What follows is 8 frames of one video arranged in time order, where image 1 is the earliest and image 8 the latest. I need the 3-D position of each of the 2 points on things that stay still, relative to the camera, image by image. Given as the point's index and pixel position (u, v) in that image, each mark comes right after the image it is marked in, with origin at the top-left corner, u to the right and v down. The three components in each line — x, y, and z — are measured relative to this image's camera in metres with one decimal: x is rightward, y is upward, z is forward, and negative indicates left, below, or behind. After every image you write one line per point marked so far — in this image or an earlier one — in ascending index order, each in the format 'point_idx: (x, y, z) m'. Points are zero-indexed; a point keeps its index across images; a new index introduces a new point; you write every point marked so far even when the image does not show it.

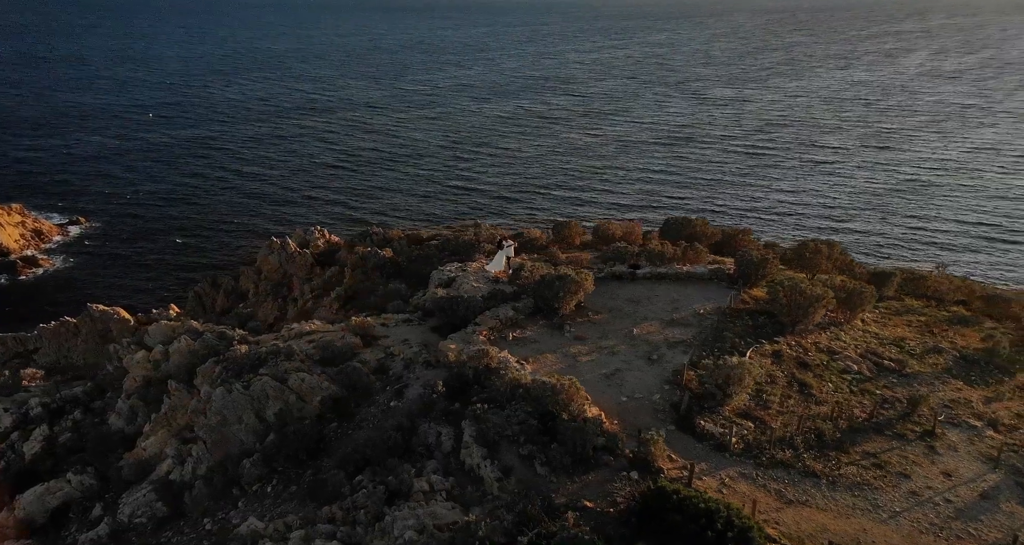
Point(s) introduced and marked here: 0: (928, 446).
0: (+7.5, -3.1, +14.0) m
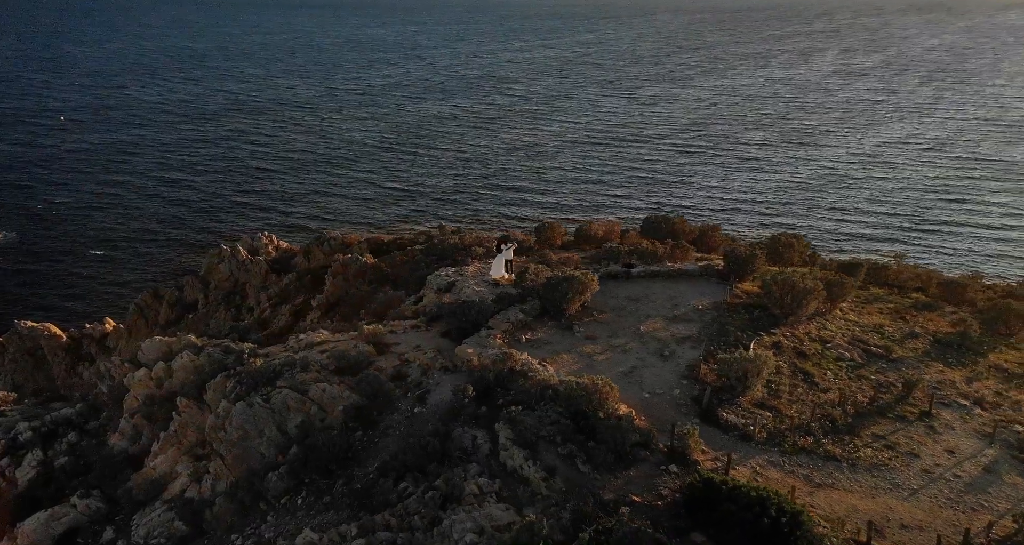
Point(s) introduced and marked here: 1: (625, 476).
0: (+8.0, -2.9, +15.0) m
1: (+1.8, -3.3, +12.5) m
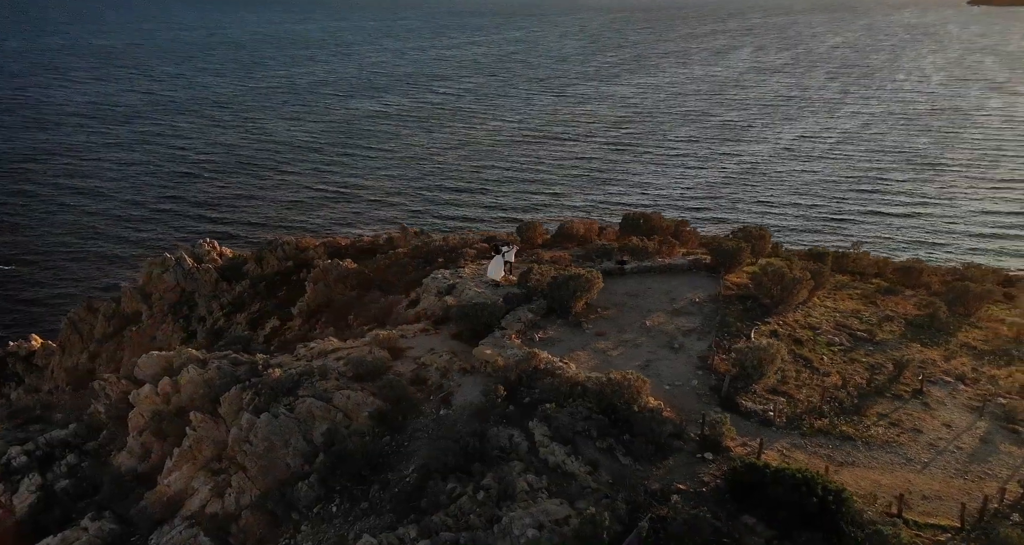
0: (+8.5, -2.7, +16.1) m
1: (+2.6, -3.2, +13.0) m
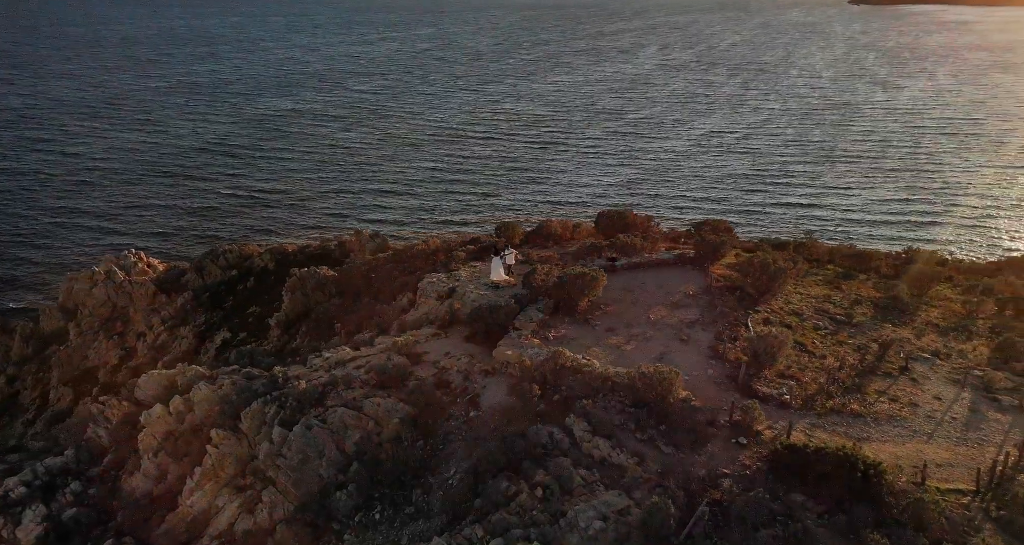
0: (+8.9, -2.4, +17.4) m
1: (+3.4, -3.2, +13.7) m
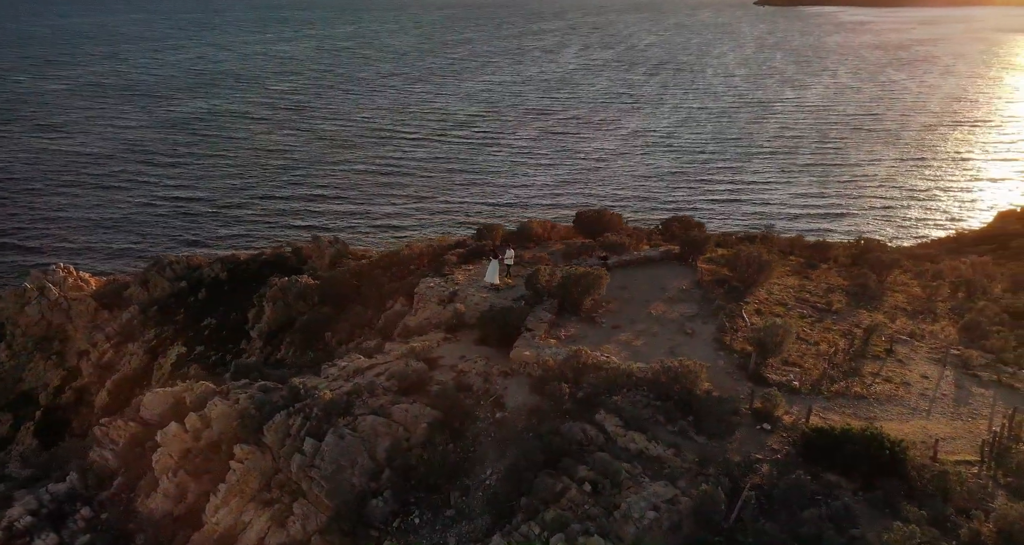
0: (+9.2, -2.1, +18.5) m
1: (+4.1, -3.1, +14.3) m
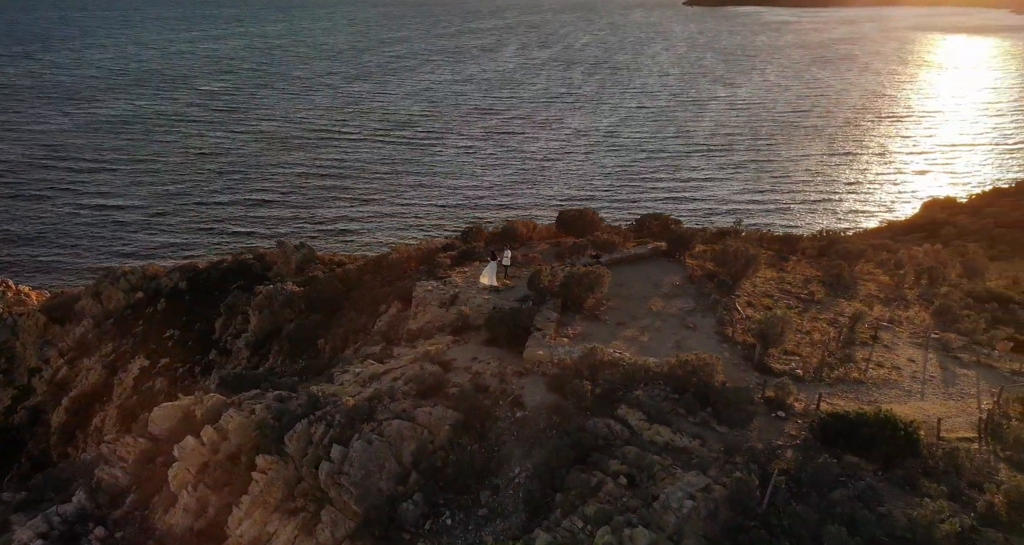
0: (+9.3, -1.8, +19.5) m
1: (+4.6, -3.0, +14.9) m
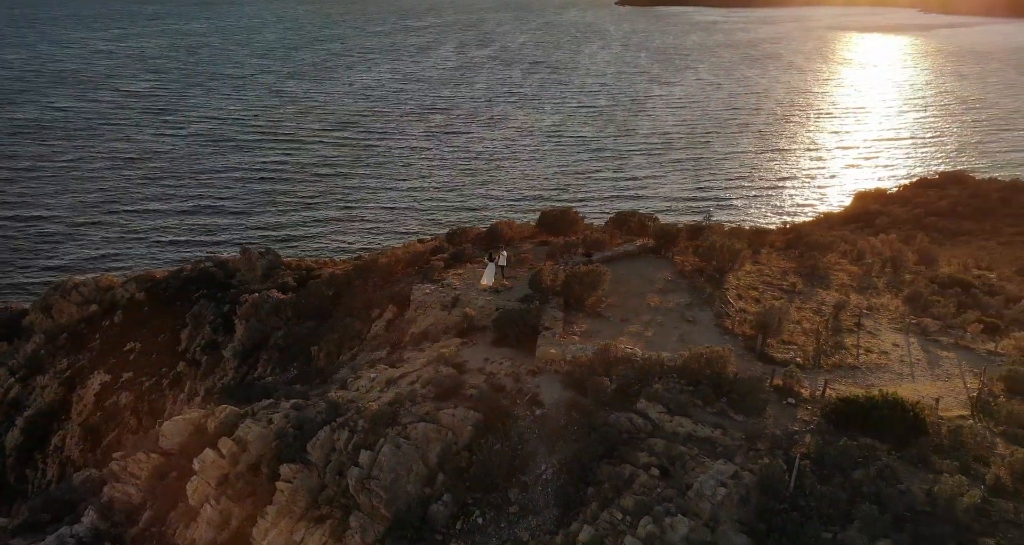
0: (+9.4, -1.6, +20.4) m
1: (+5.1, -2.8, +15.4) m
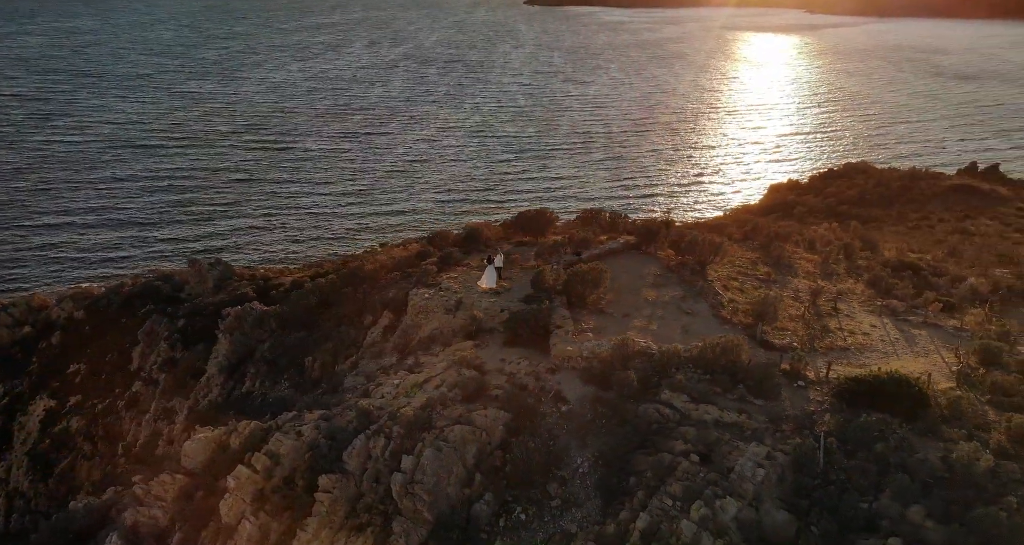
0: (+9.4, -1.2, +21.7) m
1: (+5.7, -2.6, +16.3) m
